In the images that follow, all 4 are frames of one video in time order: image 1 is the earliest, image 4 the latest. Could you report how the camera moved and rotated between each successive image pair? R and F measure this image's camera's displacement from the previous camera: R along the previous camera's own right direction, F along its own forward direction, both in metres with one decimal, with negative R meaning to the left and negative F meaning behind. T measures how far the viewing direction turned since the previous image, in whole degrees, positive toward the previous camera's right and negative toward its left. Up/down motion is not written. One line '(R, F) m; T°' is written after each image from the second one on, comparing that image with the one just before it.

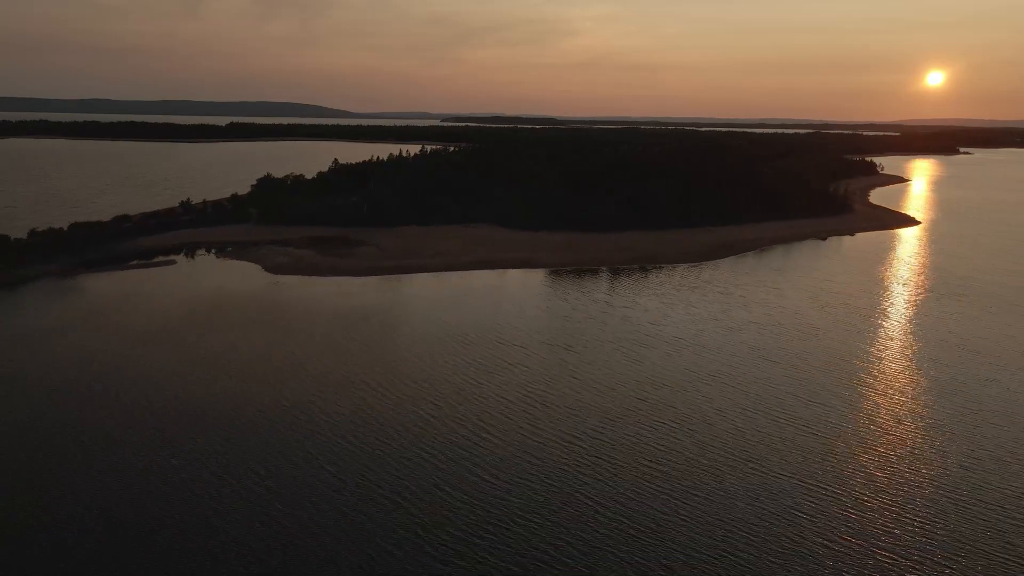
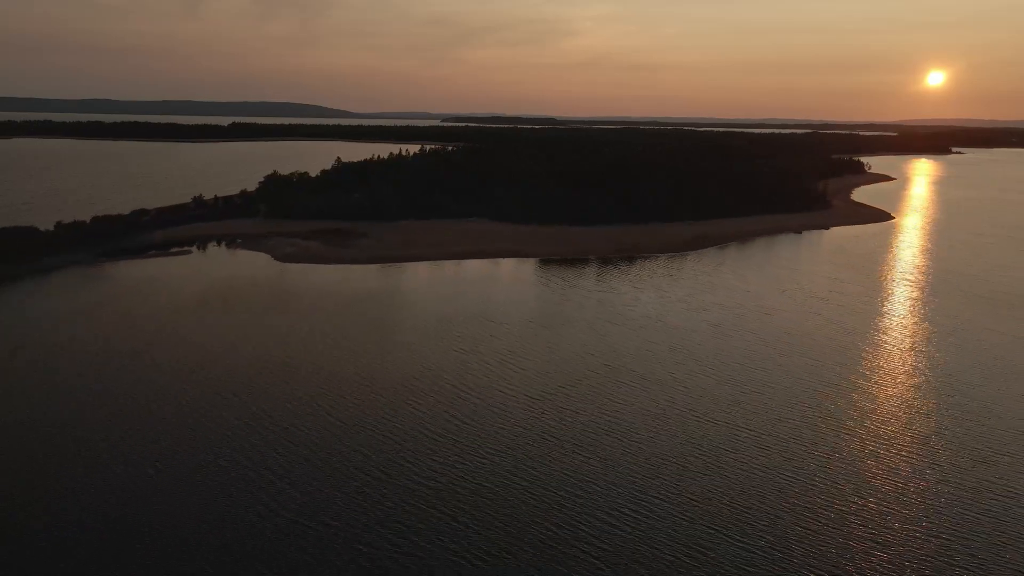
(+0.1, -0.6) m; 0°
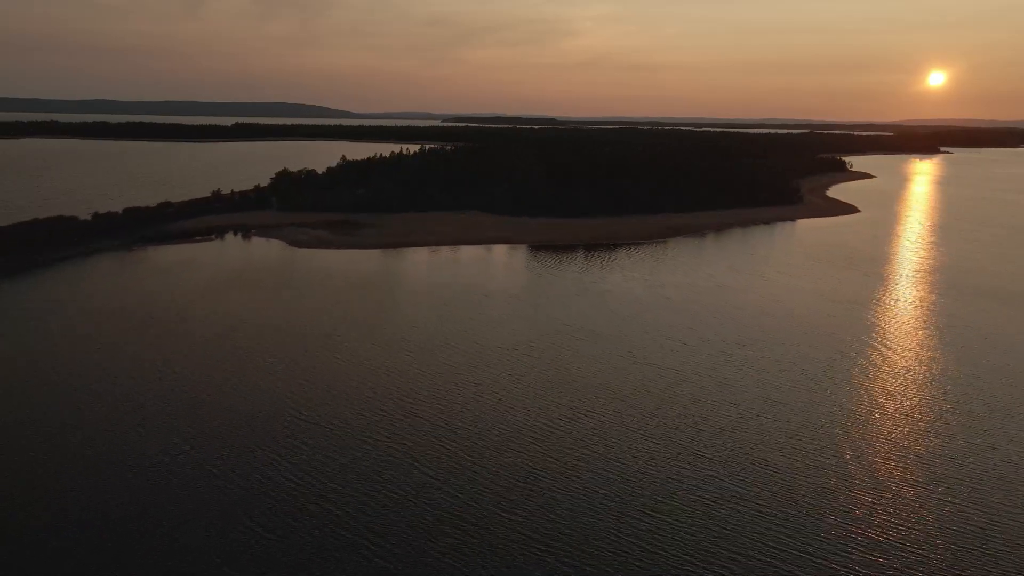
(+0.1, -1.0) m; 0°
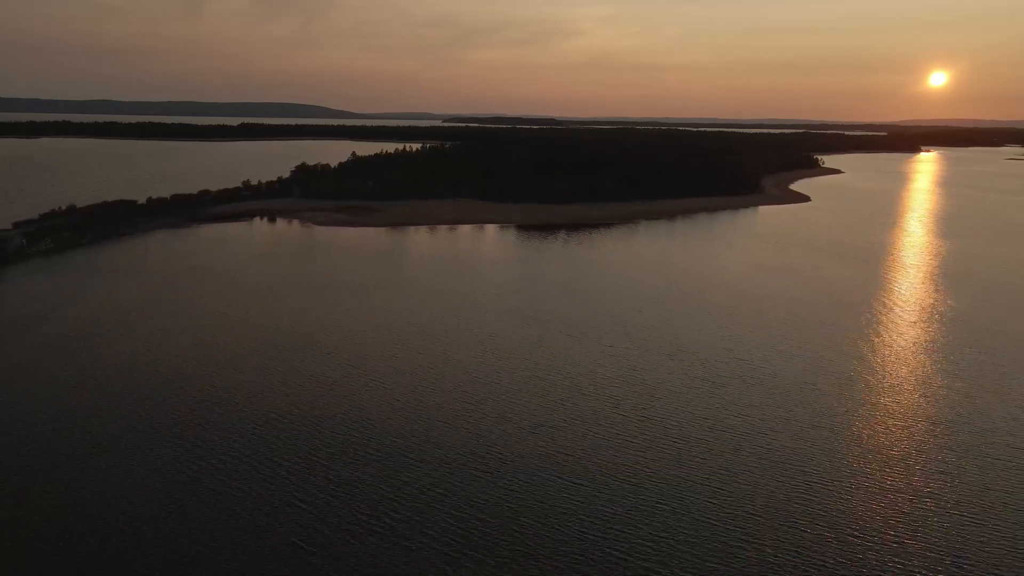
(+0.2, -1.8) m; 0°
